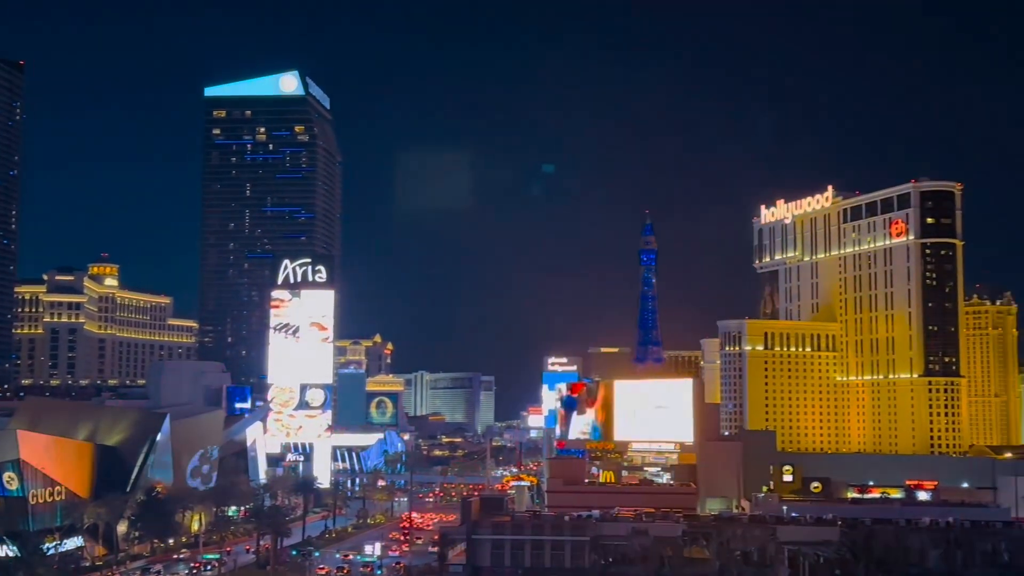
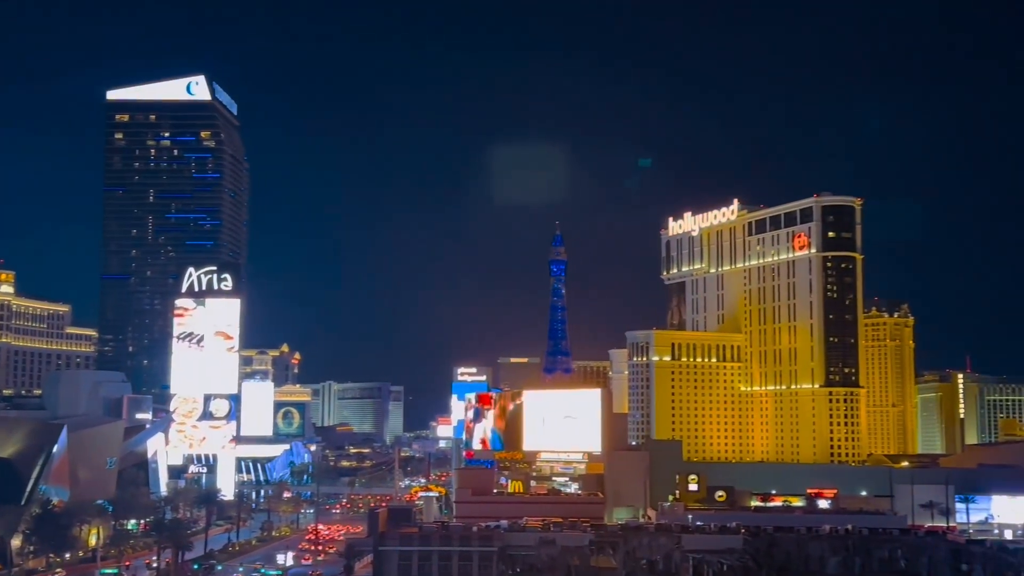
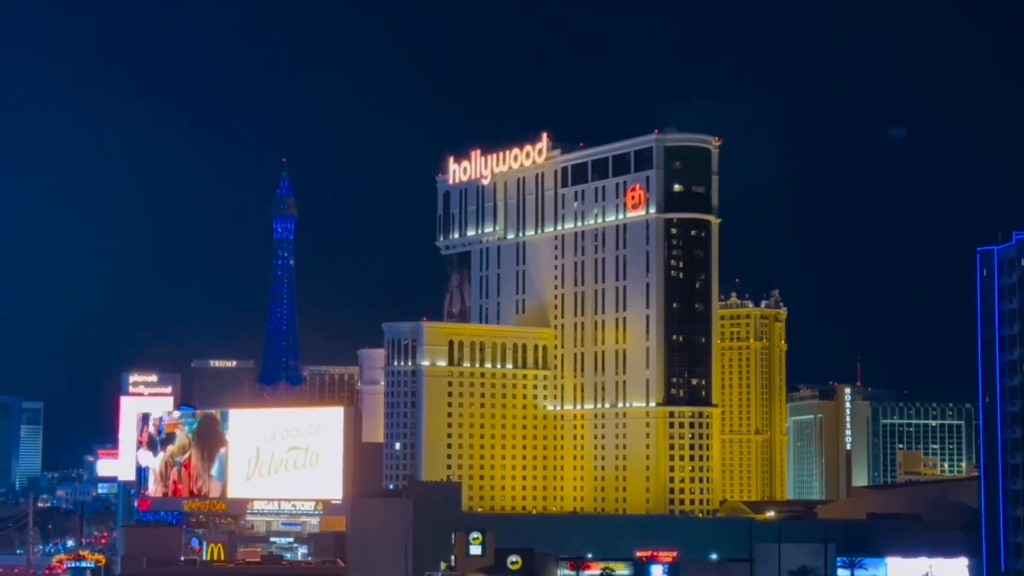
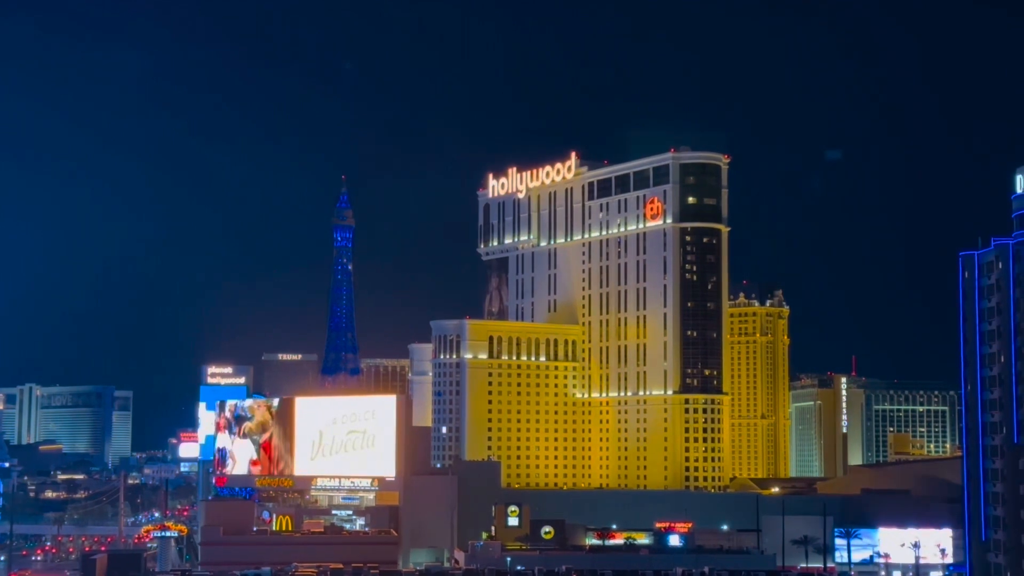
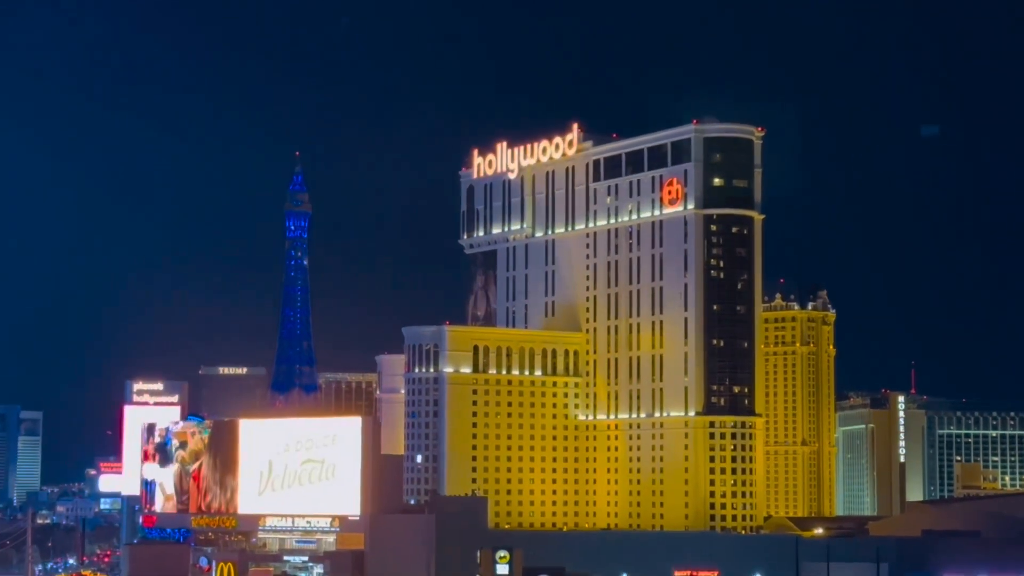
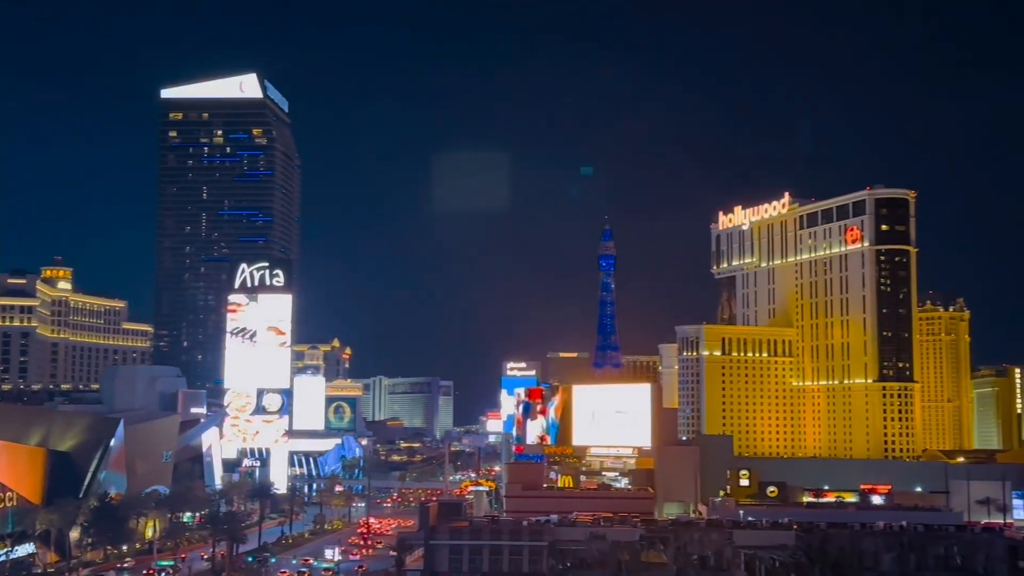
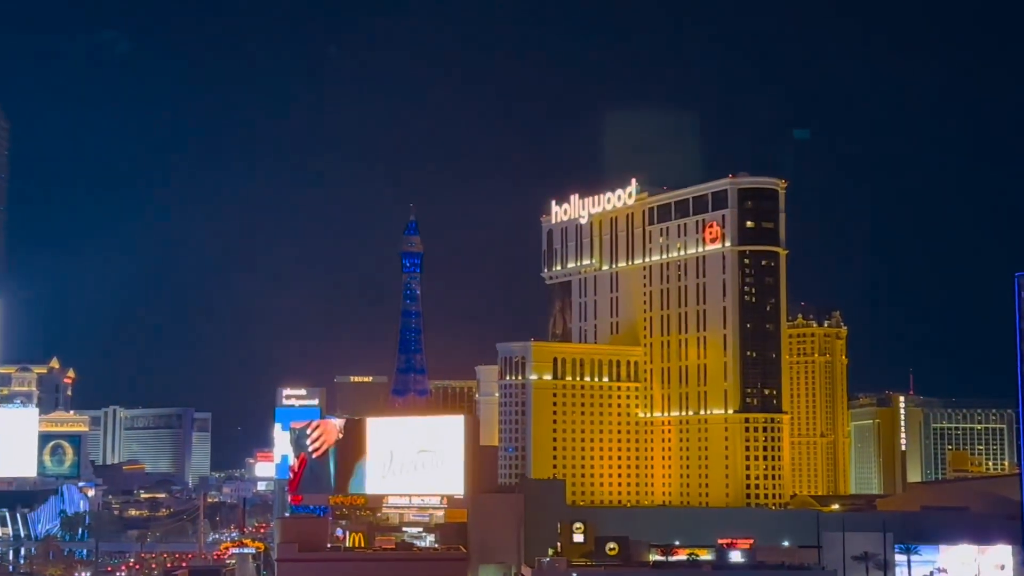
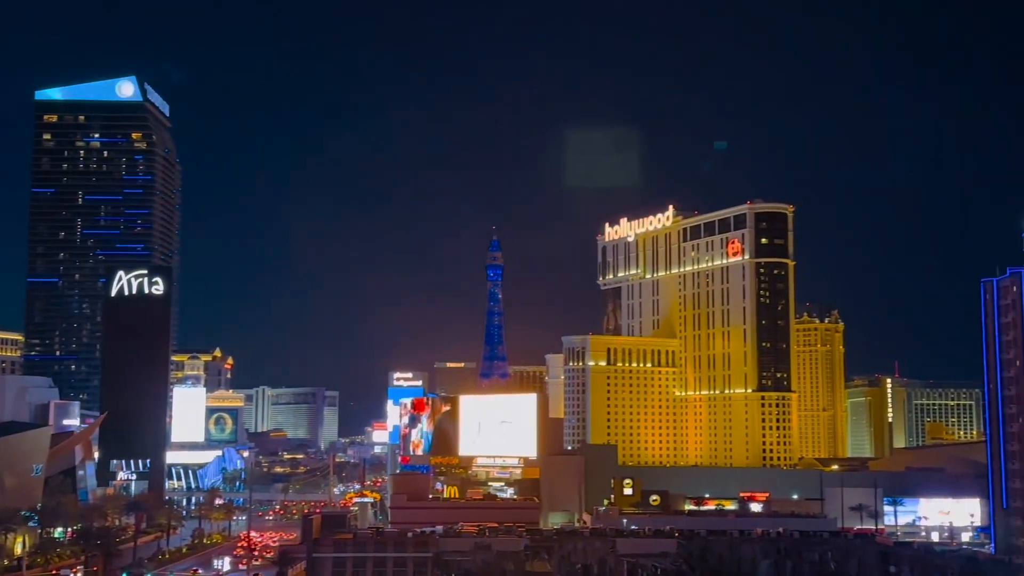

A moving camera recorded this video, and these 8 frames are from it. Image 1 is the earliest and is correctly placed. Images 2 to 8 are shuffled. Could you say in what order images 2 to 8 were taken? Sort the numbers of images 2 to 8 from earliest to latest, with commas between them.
6, 2, 8, 7, 4, 5, 3
